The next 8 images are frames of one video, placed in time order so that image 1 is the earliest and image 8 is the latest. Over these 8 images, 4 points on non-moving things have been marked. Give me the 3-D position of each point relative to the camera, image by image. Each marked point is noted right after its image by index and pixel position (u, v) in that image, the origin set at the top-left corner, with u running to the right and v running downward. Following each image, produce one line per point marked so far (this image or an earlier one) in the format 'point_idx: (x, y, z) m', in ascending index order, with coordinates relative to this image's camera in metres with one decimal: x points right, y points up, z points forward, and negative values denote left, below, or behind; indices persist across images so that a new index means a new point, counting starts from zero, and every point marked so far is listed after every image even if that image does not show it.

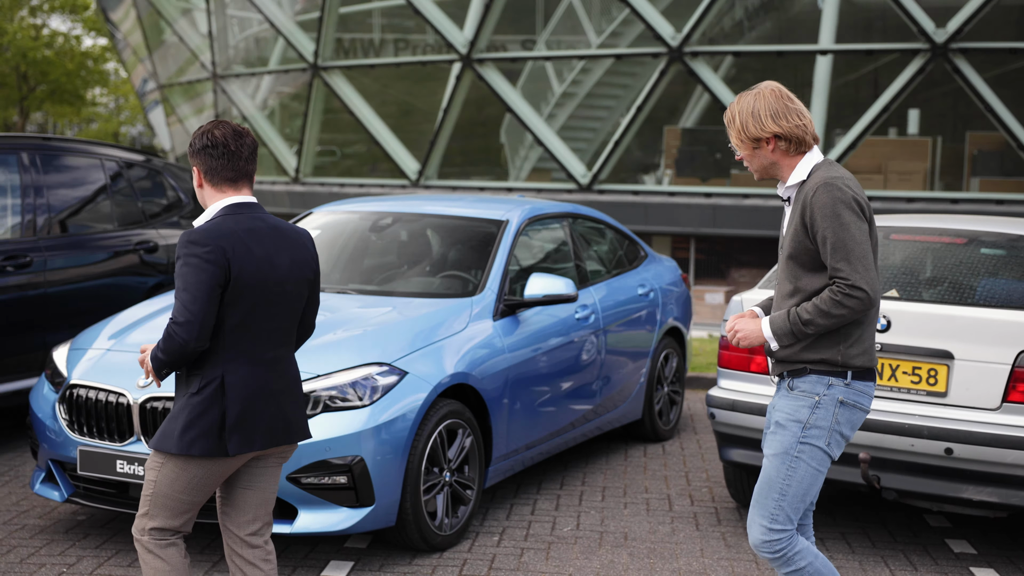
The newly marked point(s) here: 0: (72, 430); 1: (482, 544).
0: (-1.8, -0.6, +4.1) m
1: (-0.1, -1.1, +4.3) m
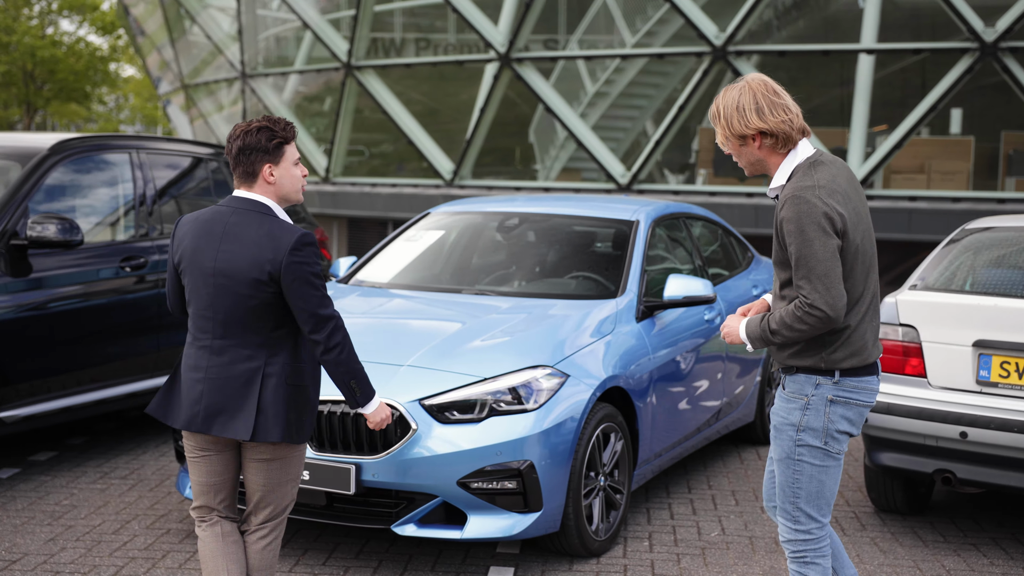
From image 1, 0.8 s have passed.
0: (-1.1, -0.6, +4.0) m
1: (+0.5, -1.1, +4.3) m
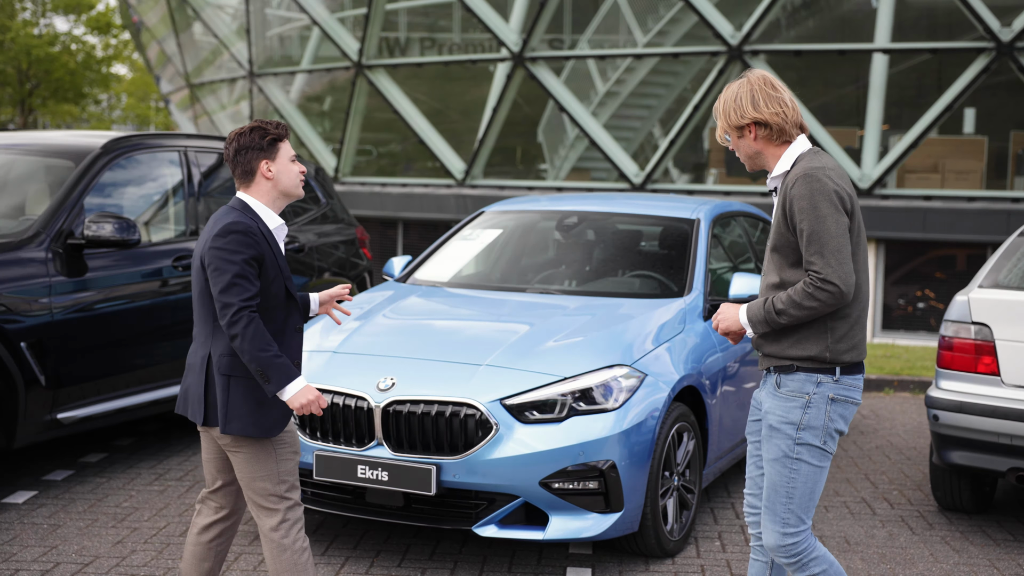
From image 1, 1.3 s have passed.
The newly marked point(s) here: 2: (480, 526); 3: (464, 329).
0: (-0.8, -0.6, +4.0) m
1: (+0.8, -1.1, +4.2) m
2: (-0.1, -0.9, +3.7) m
3: (-0.2, -0.2, +4.3) m
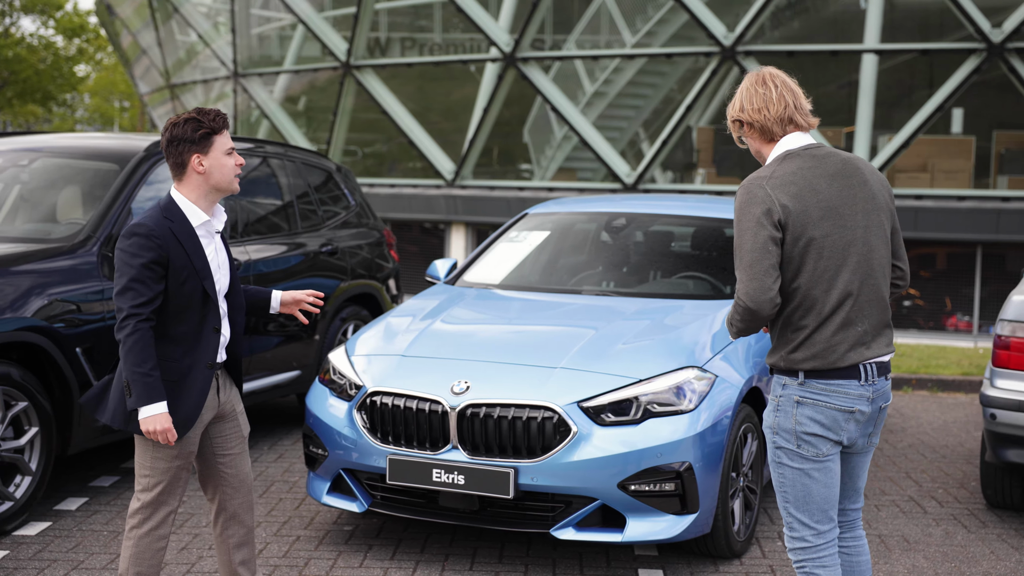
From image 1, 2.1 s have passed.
0: (-0.6, -0.6, +4.0) m
1: (+1.1, -1.1, +4.2) m
2: (+0.2, -0.9, +3.7) m
3: (+0.1, -0.2, +4.3) m
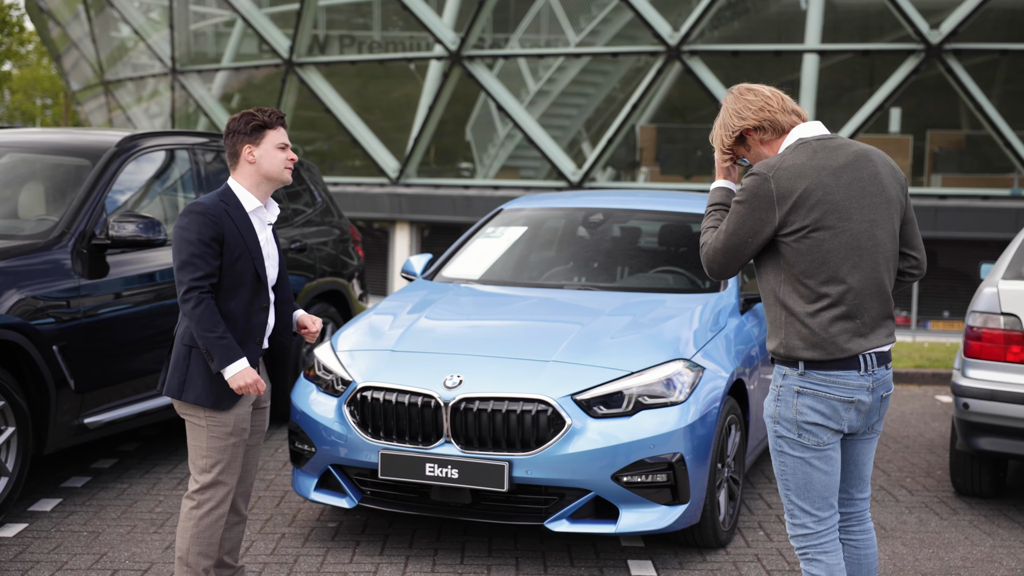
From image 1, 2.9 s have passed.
0: (-0.6, -0.6, +4.0) m
1: (+1.1, -1.1, +4.3) m
2: (+0.2, -0.9, +3.8) m
3: (0.0, -0.2, +4.3) m
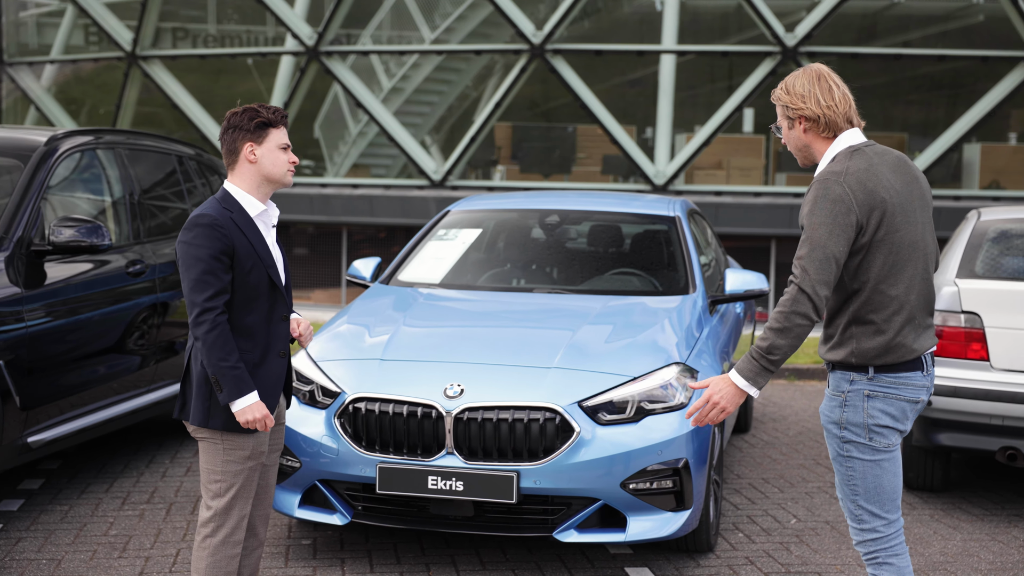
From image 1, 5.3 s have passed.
0: (-0.6, -0.6, +3.8) m
1: (+1.0, -1.1, +4.4) m
2: (+0.2, -0.9, +3.7) m
3: (0.0, -0.2, +4.2) m
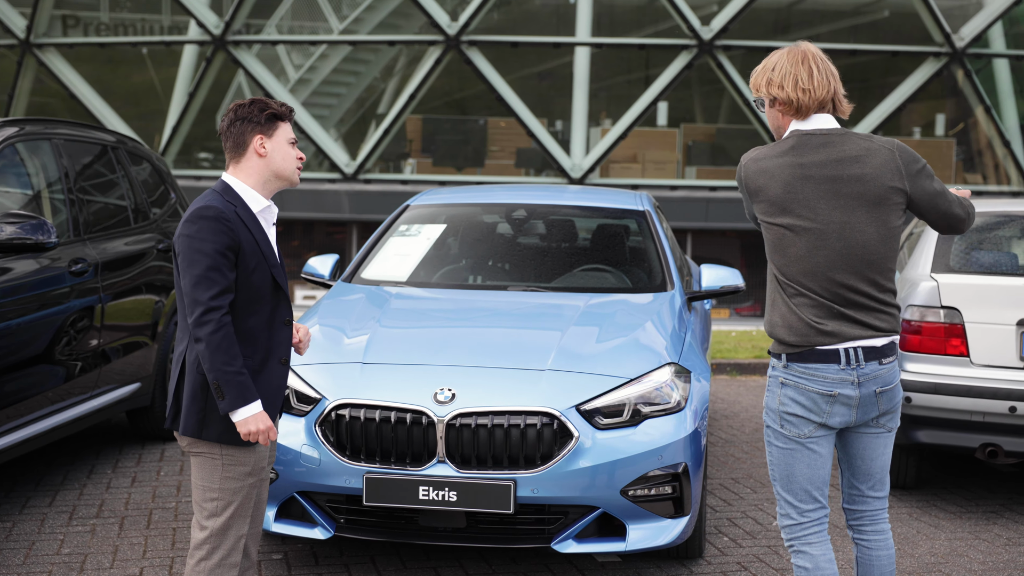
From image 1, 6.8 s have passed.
0: (-0.6, -0.6, +3.6) m
1: (+0.9, -1.1, +4.3) m
2: (+0.2, -0.9, +3.6) m
3: (-0.1, -0.2, +4.0) m
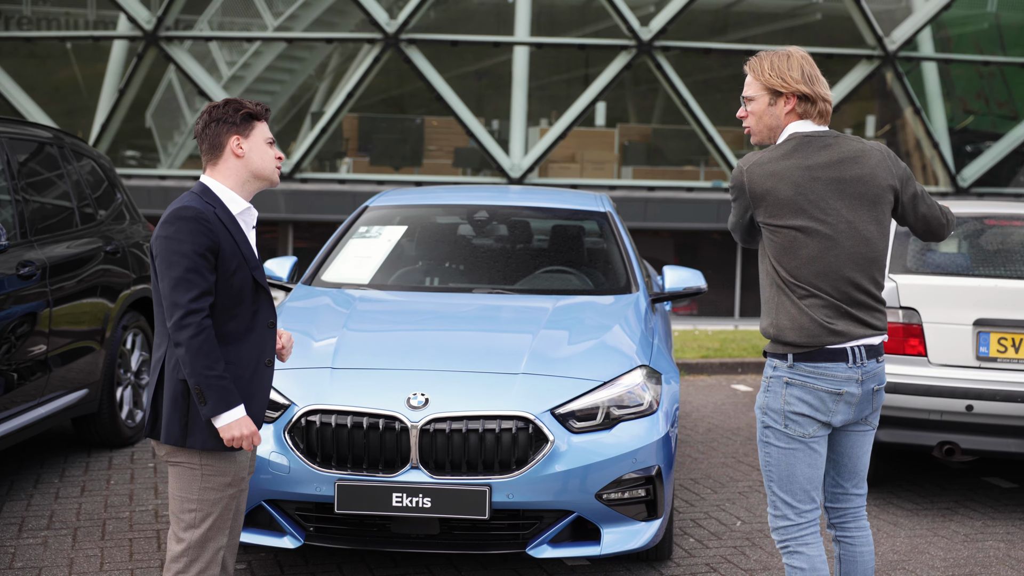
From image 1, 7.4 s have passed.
0: (-0.7, -0.6, +3.5) m
1: (+0.8, -1.1, +4.3) m
2: (+0.1, -0.9, +3.5) m
3: (-0.2, -0.2, +4.0) m
